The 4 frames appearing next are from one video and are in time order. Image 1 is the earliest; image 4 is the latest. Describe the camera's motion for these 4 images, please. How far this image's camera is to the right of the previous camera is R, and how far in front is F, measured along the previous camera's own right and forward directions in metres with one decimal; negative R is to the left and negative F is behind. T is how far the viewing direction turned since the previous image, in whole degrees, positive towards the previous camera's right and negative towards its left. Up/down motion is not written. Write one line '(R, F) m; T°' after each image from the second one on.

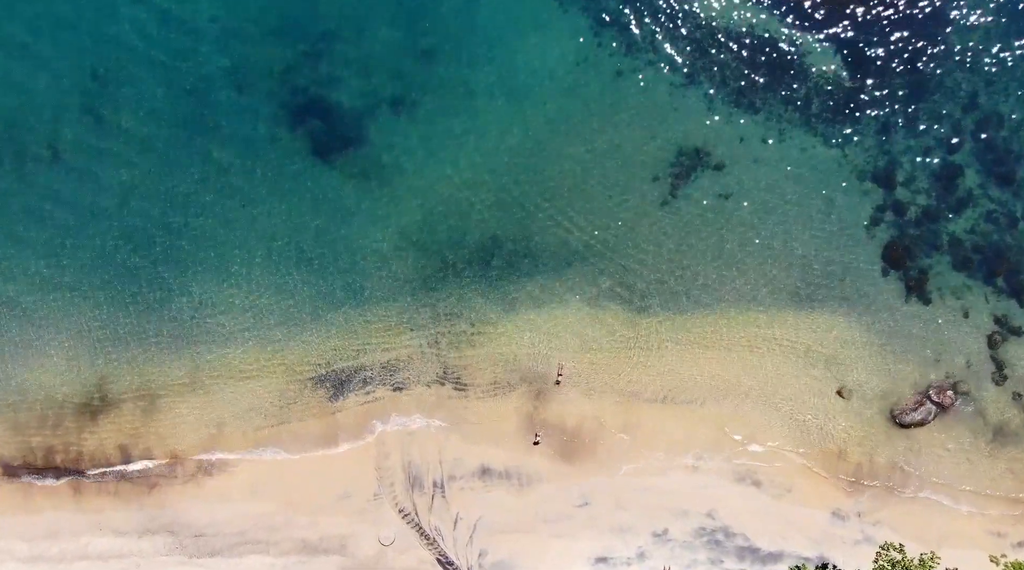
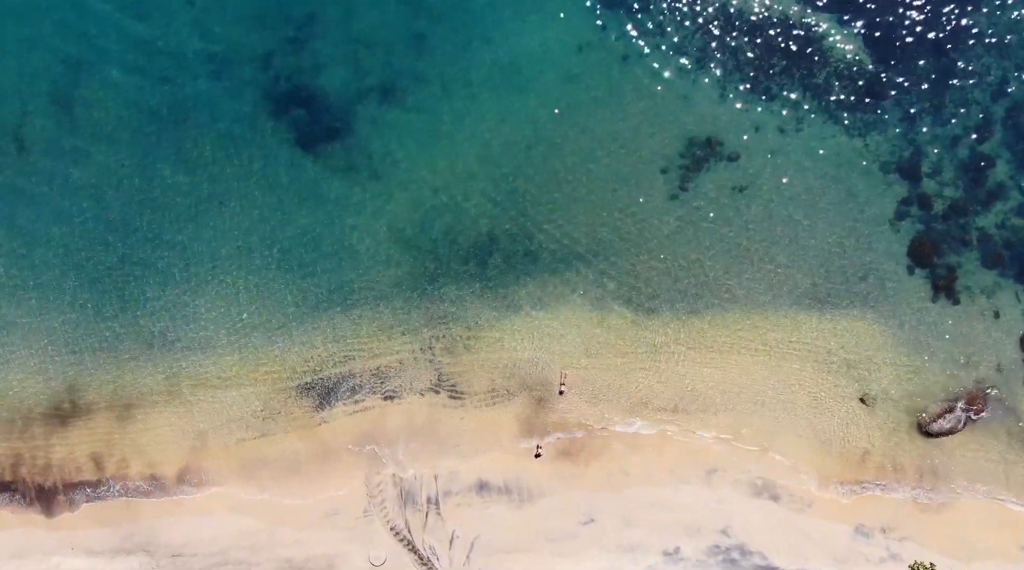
(+0.1, +2.1) m; 0°
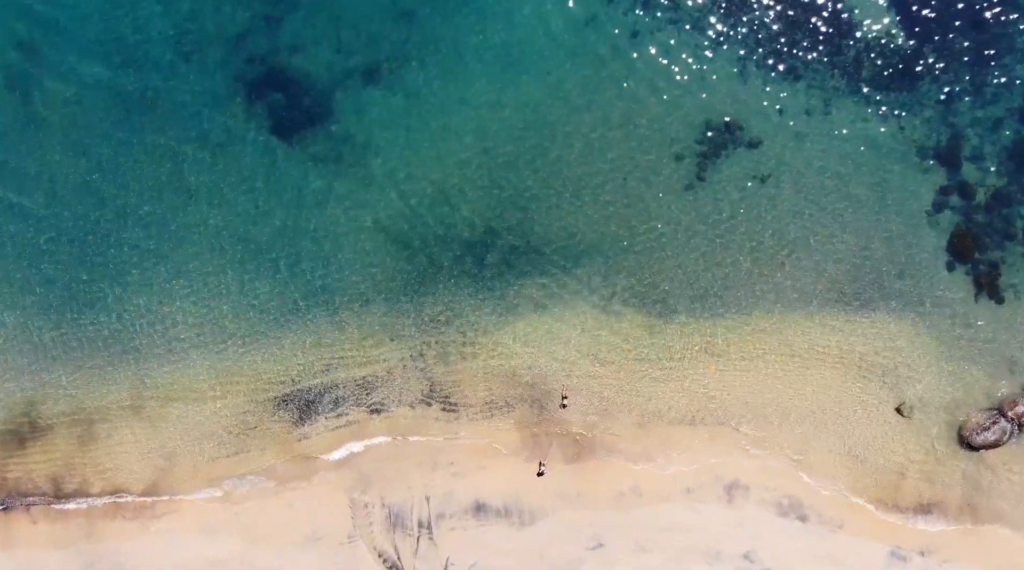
(+0.2, +2.7) m; 0°
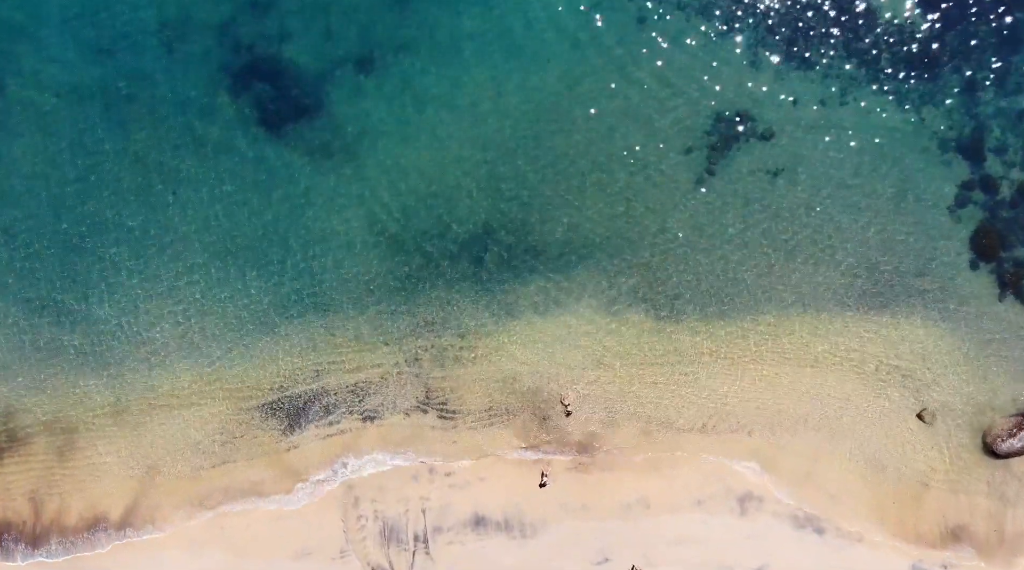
(+0.1, +1.3) m; 0°
